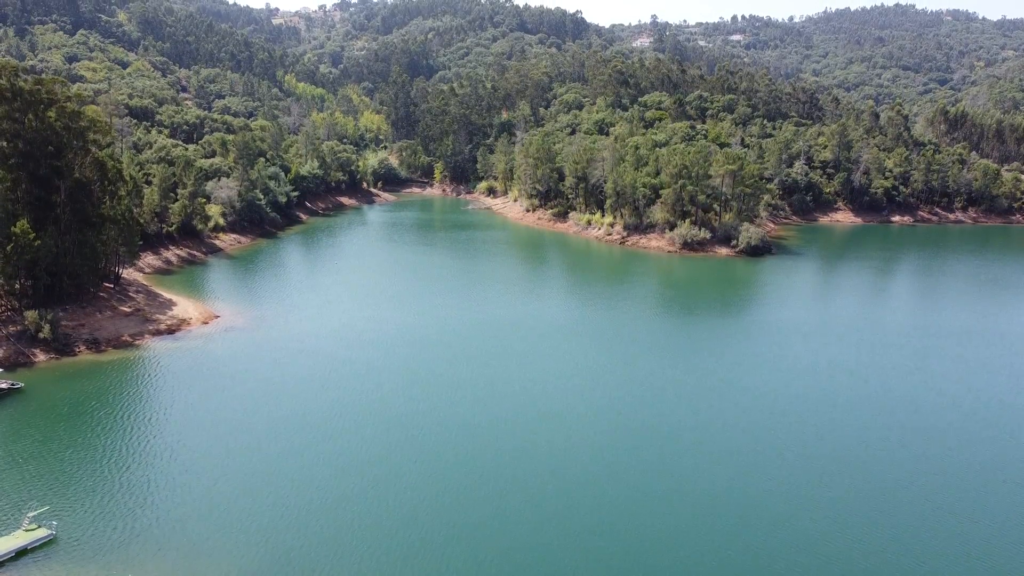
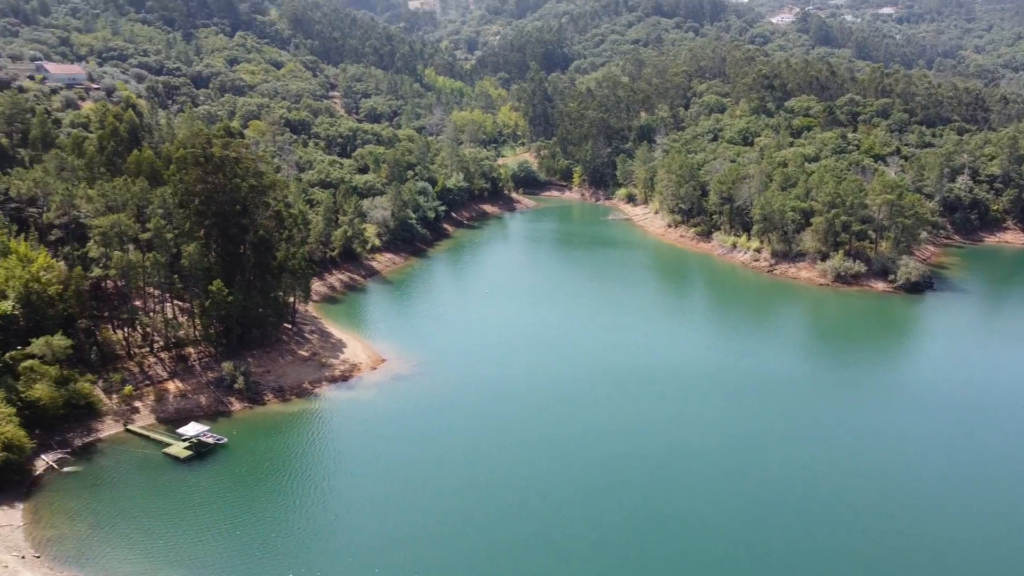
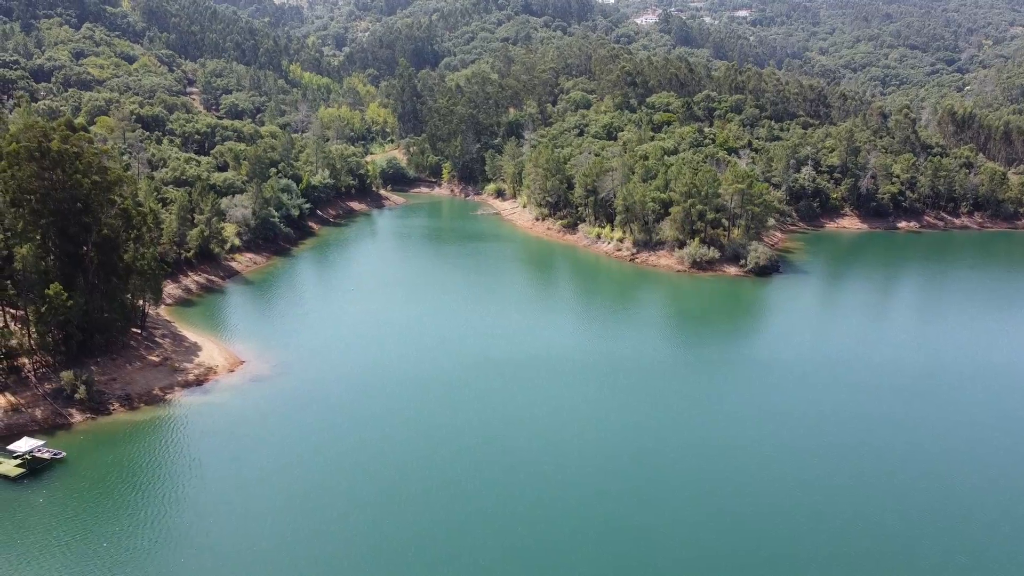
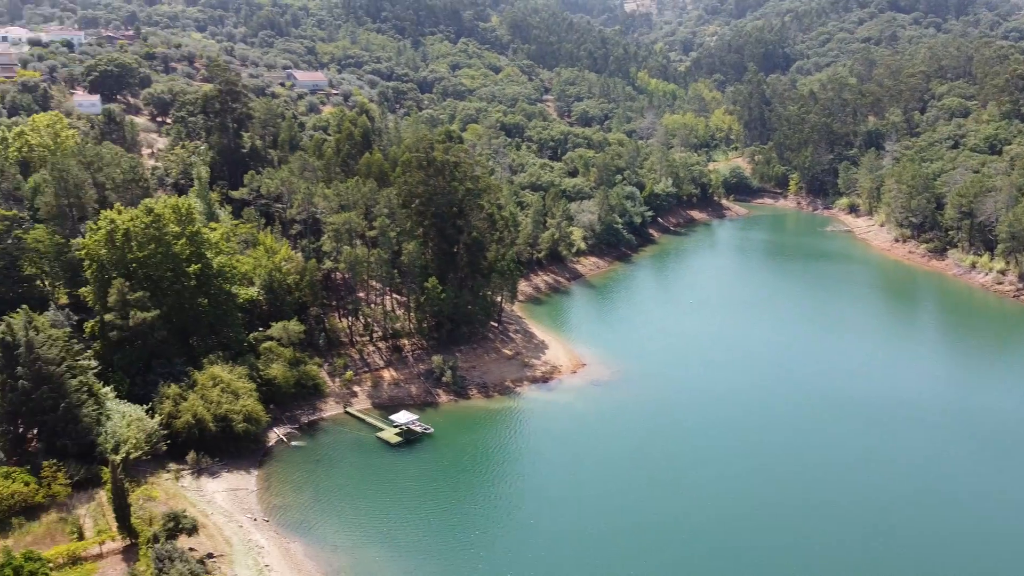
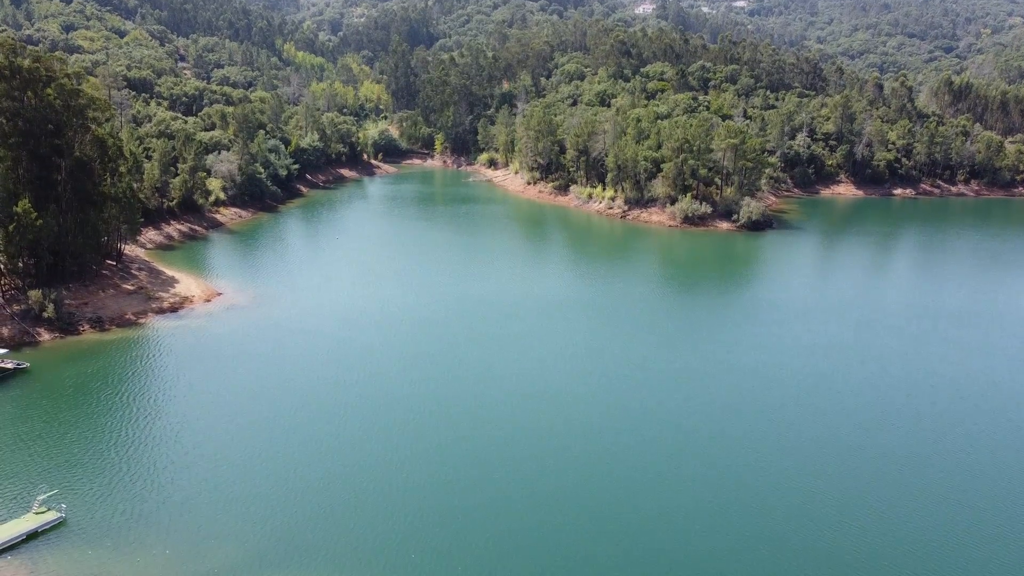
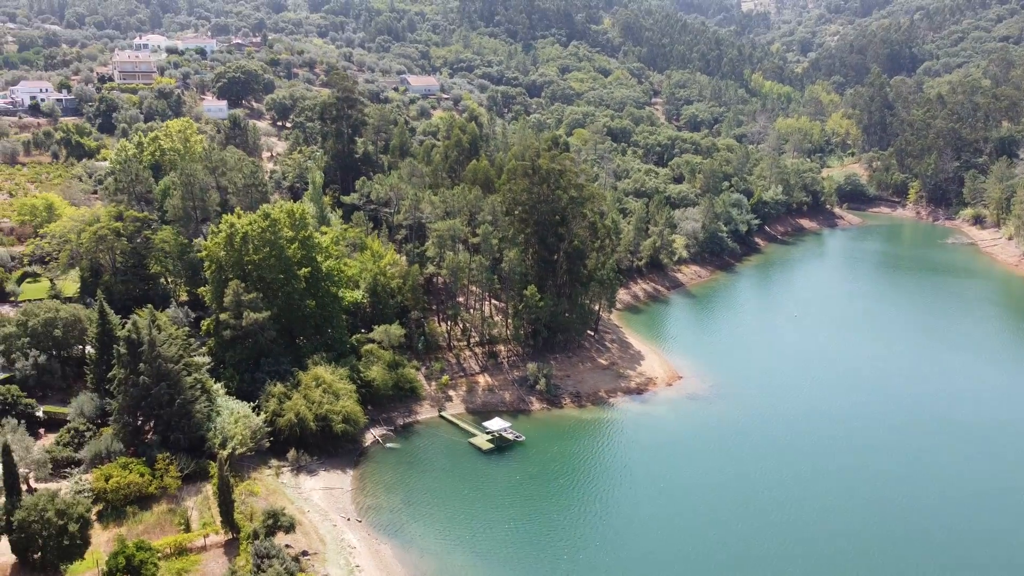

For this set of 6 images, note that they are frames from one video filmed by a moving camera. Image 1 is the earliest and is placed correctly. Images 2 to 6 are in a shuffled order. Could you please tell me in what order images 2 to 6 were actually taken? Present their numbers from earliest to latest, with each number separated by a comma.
5, 3, 2, 4, 6
